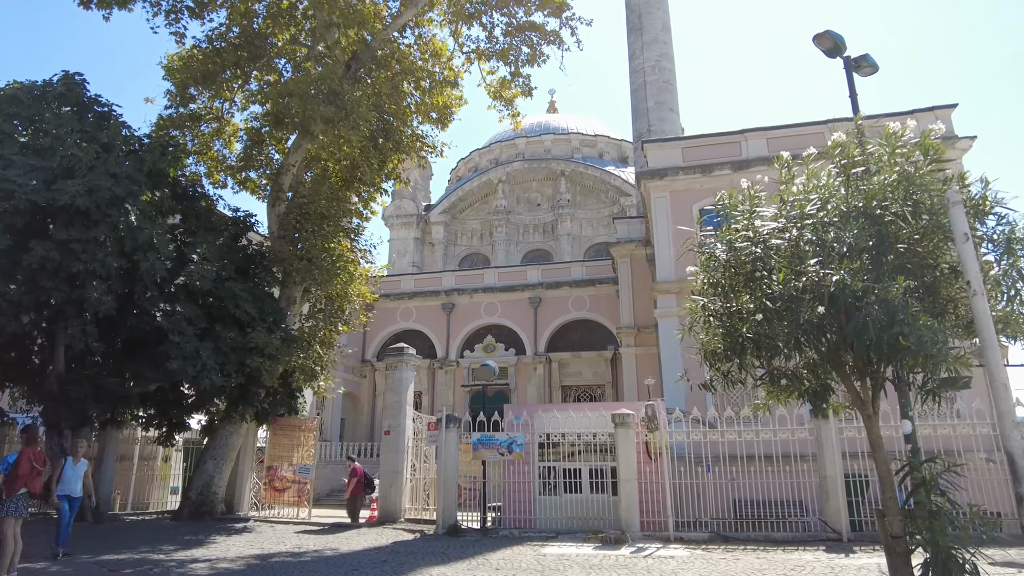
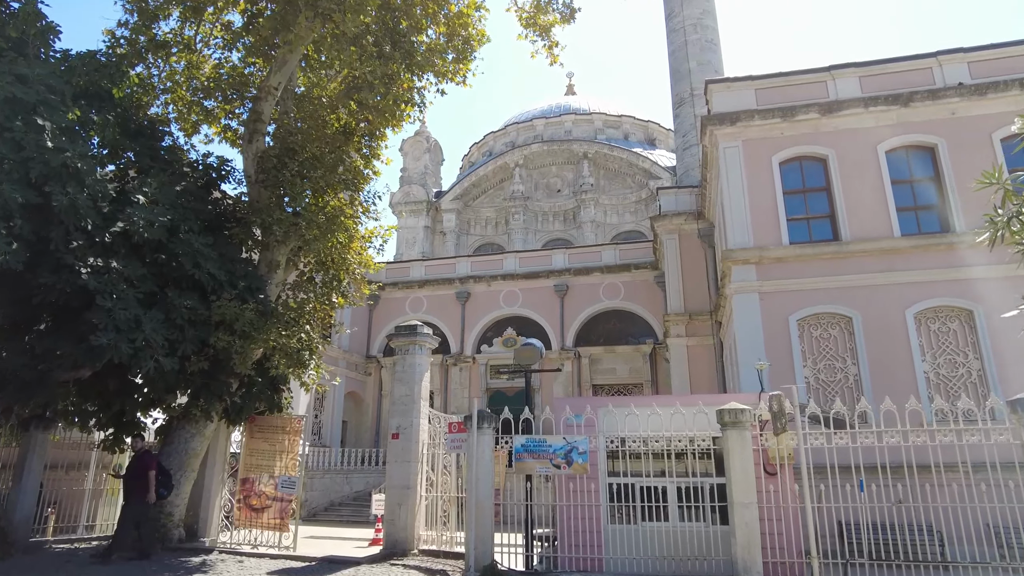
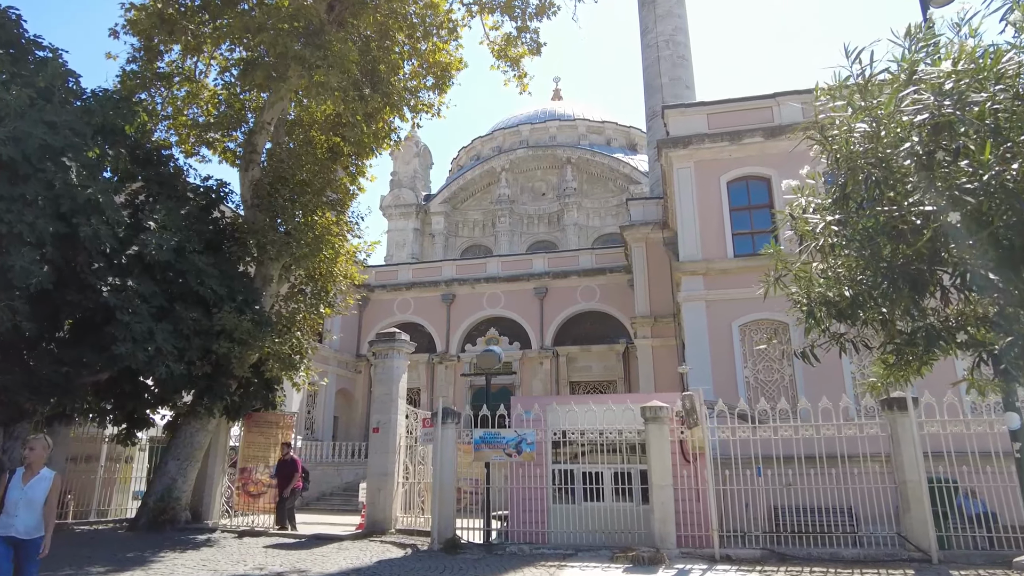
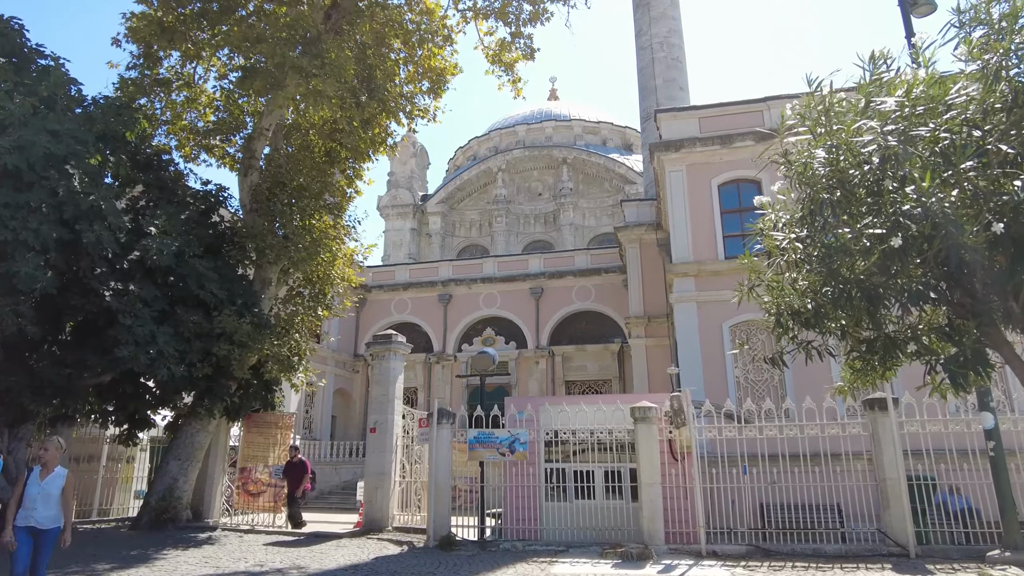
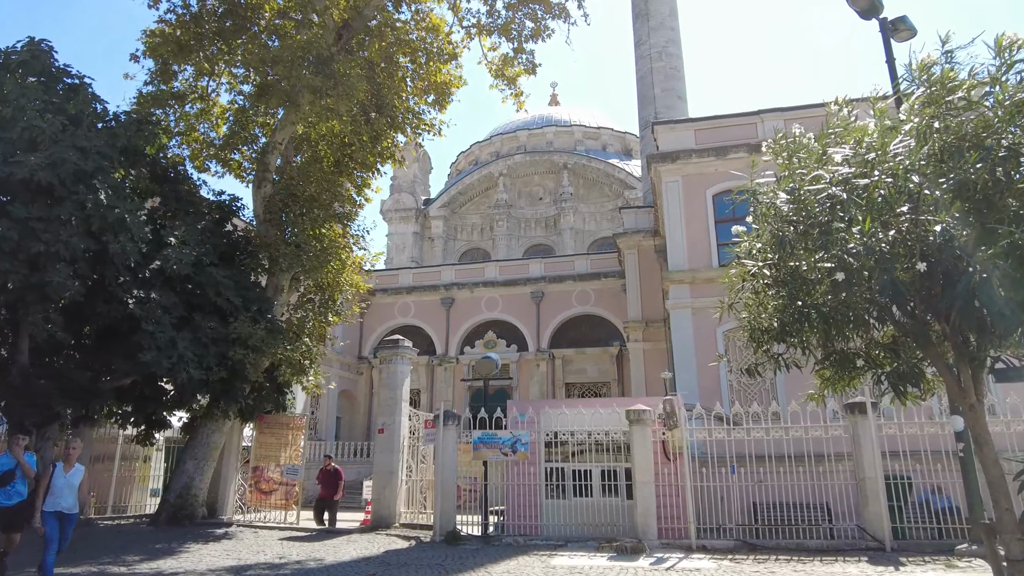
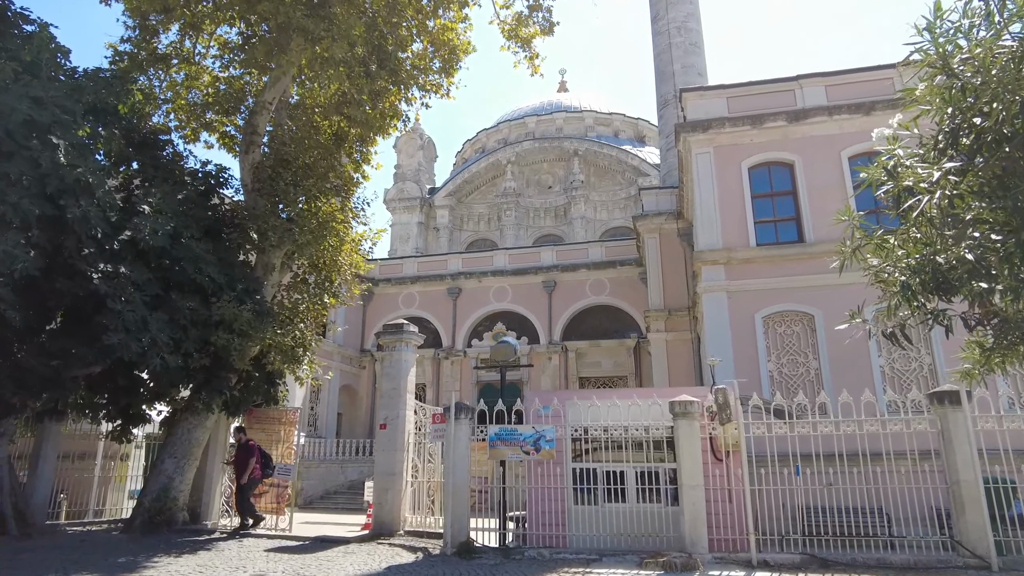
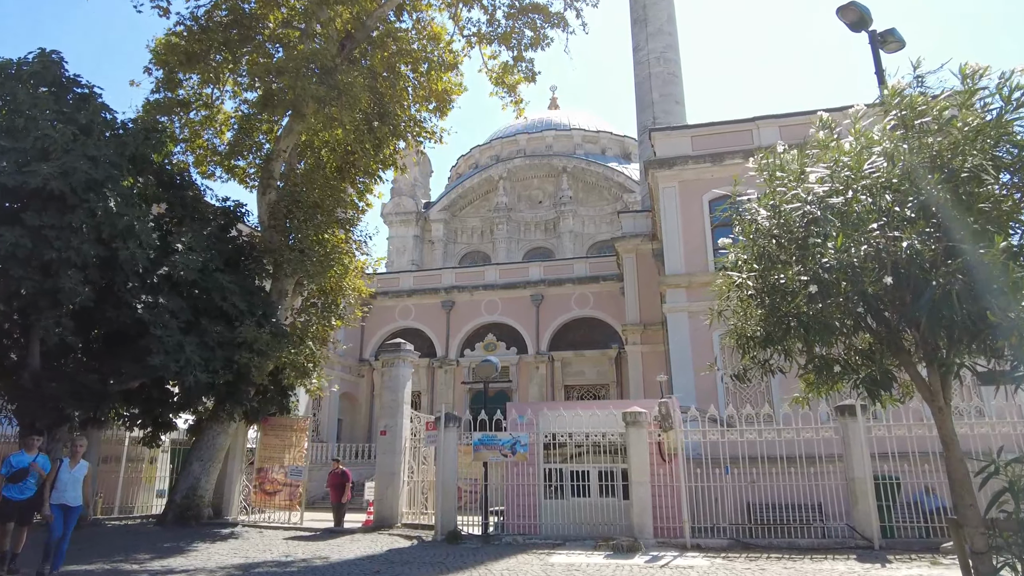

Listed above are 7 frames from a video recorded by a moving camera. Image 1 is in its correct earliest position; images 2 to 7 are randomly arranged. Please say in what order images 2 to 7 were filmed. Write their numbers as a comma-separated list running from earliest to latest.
7, 5, 4, 3, 6, 2
